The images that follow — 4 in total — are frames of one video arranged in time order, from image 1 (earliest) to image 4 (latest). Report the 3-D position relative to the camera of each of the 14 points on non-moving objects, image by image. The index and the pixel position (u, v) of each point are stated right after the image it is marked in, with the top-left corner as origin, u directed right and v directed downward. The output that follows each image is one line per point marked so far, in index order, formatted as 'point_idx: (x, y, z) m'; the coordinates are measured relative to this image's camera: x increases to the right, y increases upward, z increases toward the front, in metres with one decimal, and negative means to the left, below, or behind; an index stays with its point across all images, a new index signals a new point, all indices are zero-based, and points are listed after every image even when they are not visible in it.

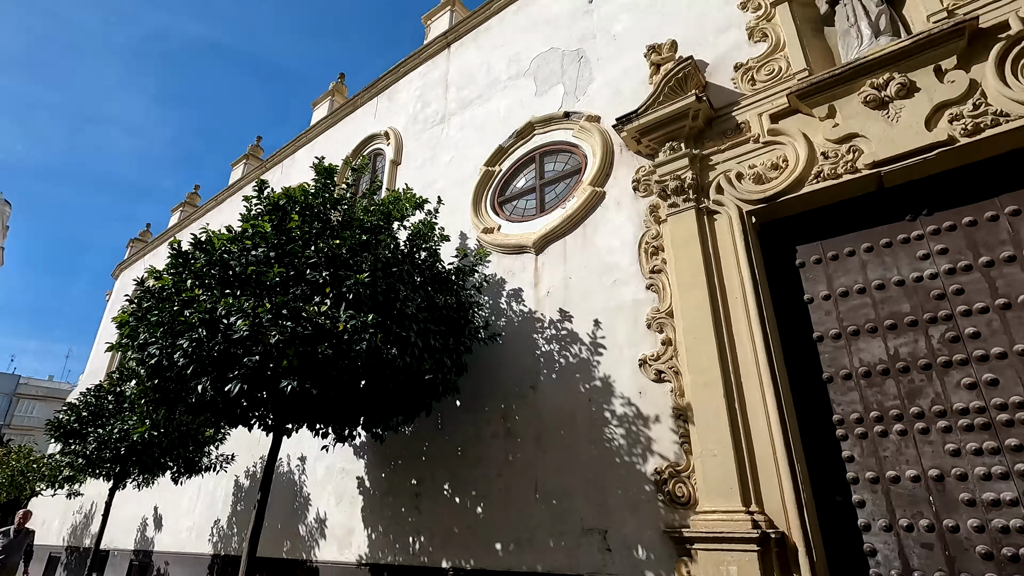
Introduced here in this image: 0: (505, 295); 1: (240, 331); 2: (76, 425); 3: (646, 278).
0: (-0.1, -0.1, +7.1) m
1: (-2.4, -0.4, +4.6) m
2: (-6.7, -2.2, +8.2) m
3: (+1.5, +0.1, +5.9) m
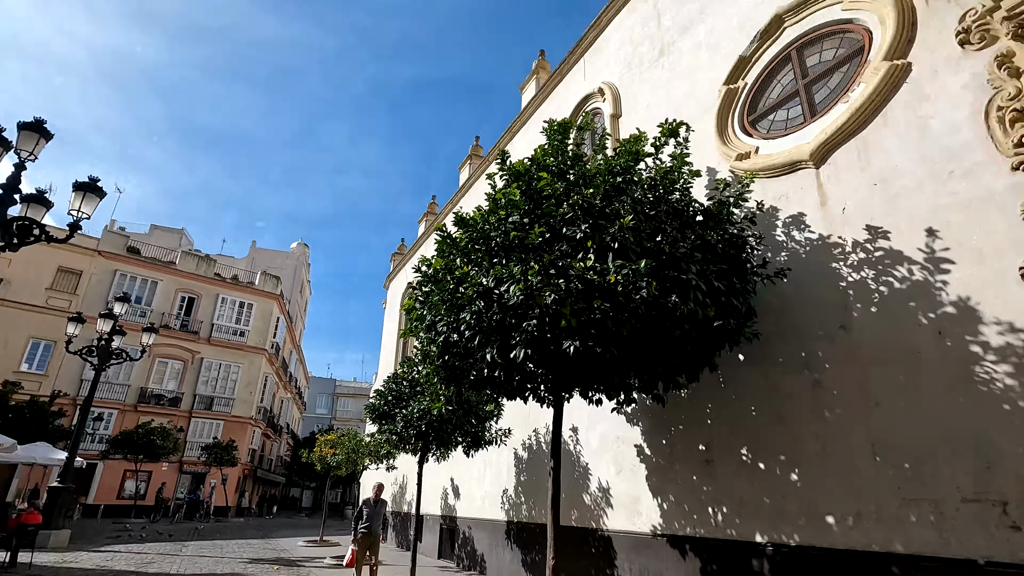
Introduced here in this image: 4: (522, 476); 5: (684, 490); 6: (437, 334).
0: (+3.0, +0.7, +5.9) m
1: (0.0, -0.1, +4.6) m
2: (-2.3, -2.2, +9.6) m
3: (+3.9, +1.0, +4.2) m
4: (+0.2, -3.5, +9.9) m
5: (+2.1, -2.4, +6.4) m
6: (-0.8, -0.5, +5.5) m
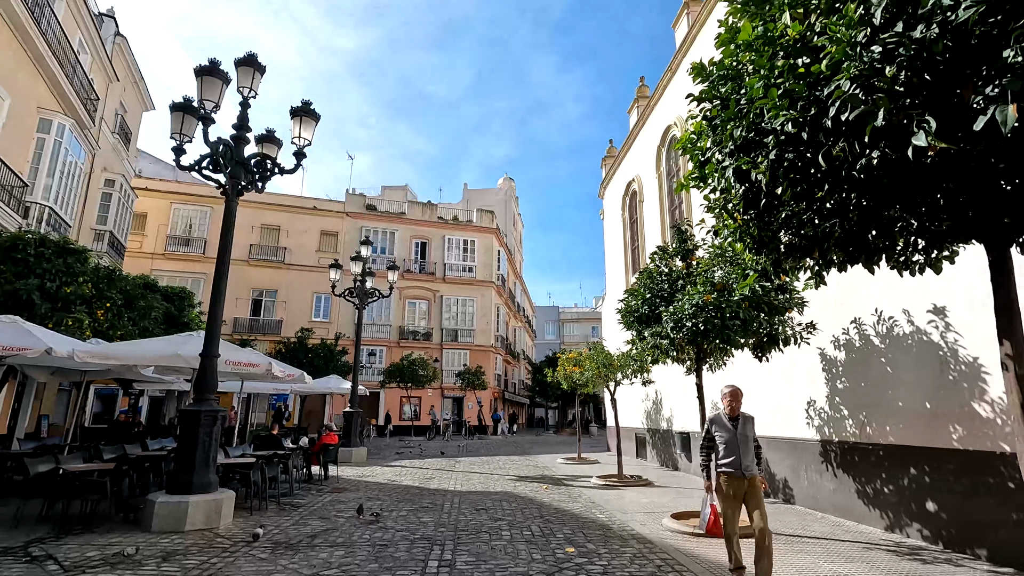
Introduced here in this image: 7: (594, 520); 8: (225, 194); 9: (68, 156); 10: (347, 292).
0: (+4.9, +2.5, +2.2) m
1: (+1.9, +1.2, +2.1) m
2: (+1.9, -0.4, +7.9) m
3: (+5.1, +2.6, +0.2) m
4: (+4.5, -1.3, +7.4) m
5: (+4.8, -0.6, +3.3) m
6: (+1.5, +0.8, +3.4) m
7: (+1.2, -3.2, +7.5) m
8: (-4.3, +1.4, +8.0) m
9: (-13.6, +4.0, +16.4) m
10: (-5.4, -0.1, +17.5) m
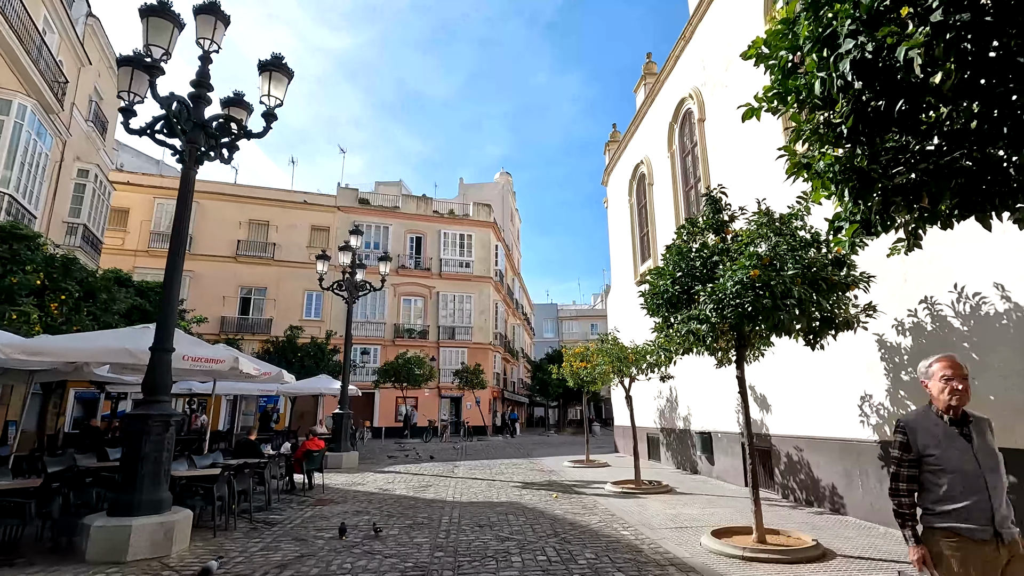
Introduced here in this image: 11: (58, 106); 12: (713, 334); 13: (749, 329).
0: (+5.0, +2.8, +1.1) m
1: (+2.0, +1.4, +1.0) m
2: (+2.0, -0.1, +6.8) m
3: (+5.2, +2.9, -0.9) m
4: (+4.6, -1.0, +6.3) m
5: (+4.9, -0.3, +2.2) m
6: (+1.6, +1.1, +2.3) m
7: (+1.3, -3.0, +6.3) m
8: (-4.2, +1.6, +6.8) m
9: (-13.6, +4.2, +15.1) m
10: (-5.4, +0.1, +16.4) m
11: (-14.3, +5.8, +16.8) m
12: (+2.3, -0.5, +6.3) m
13: (+2.6, -0.5, +6.0) m
